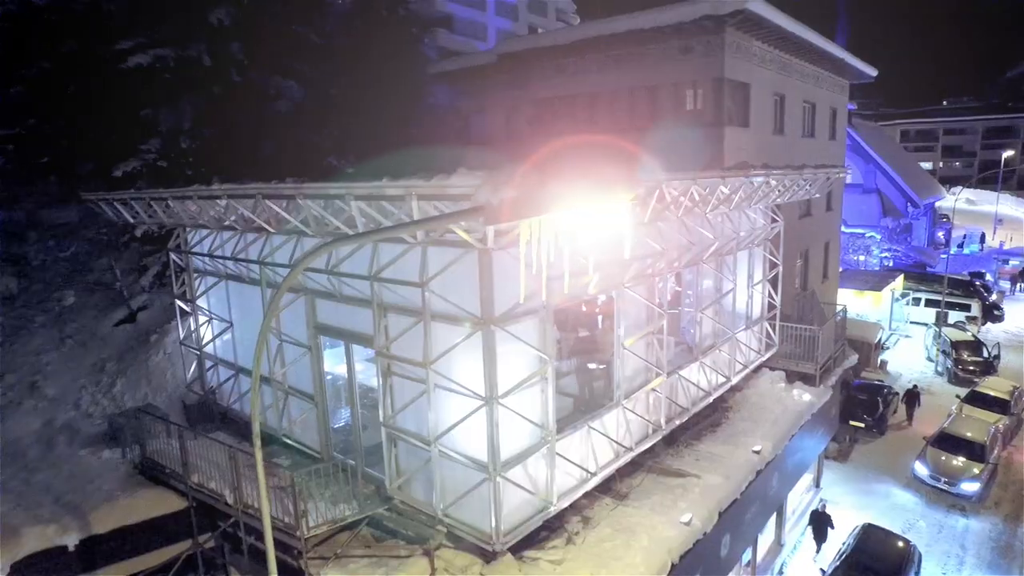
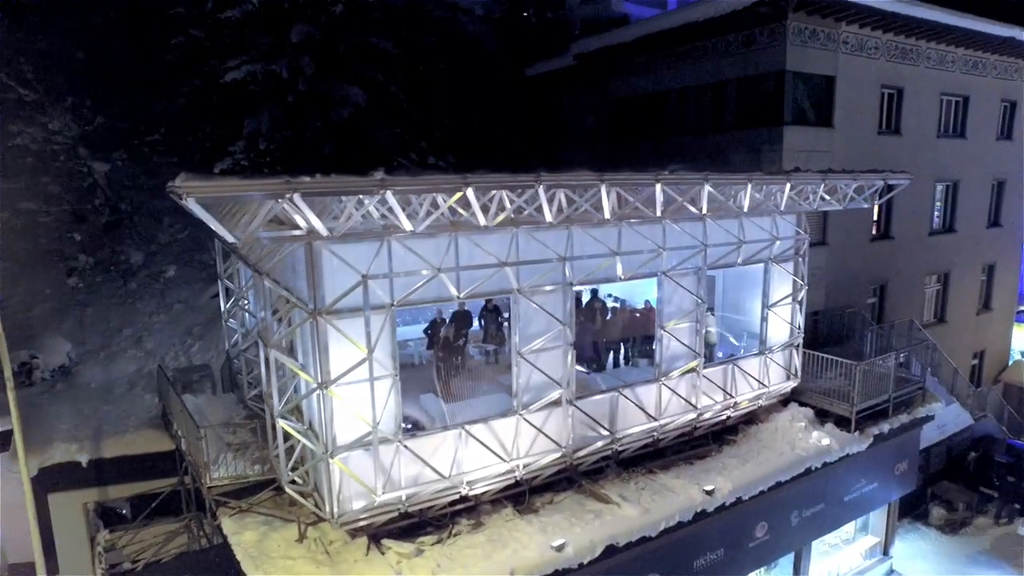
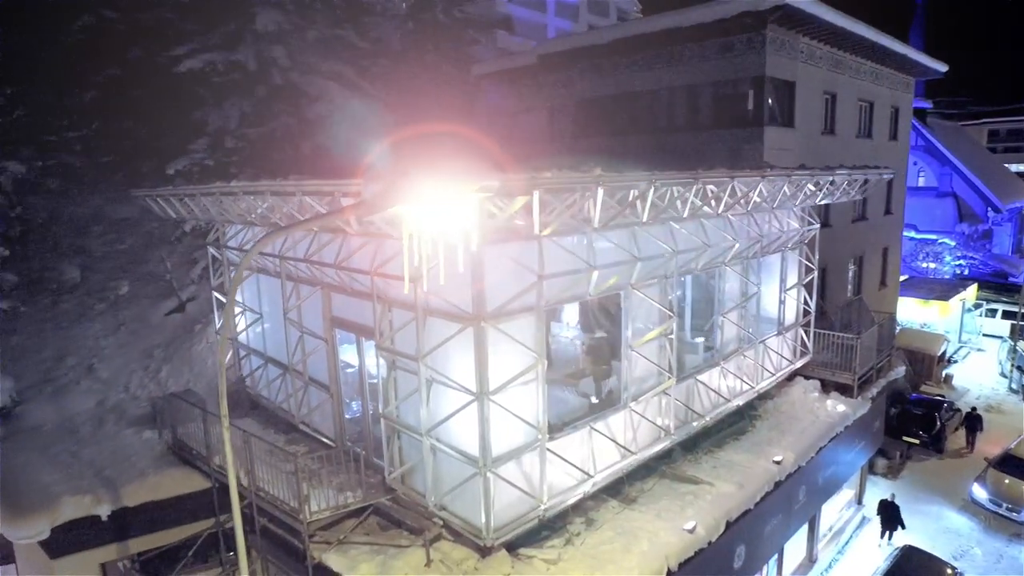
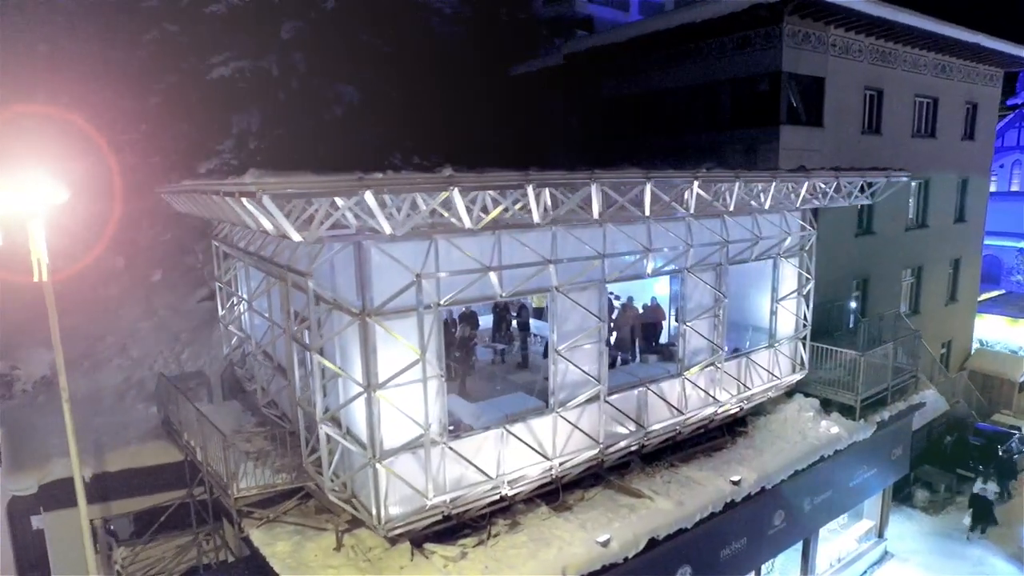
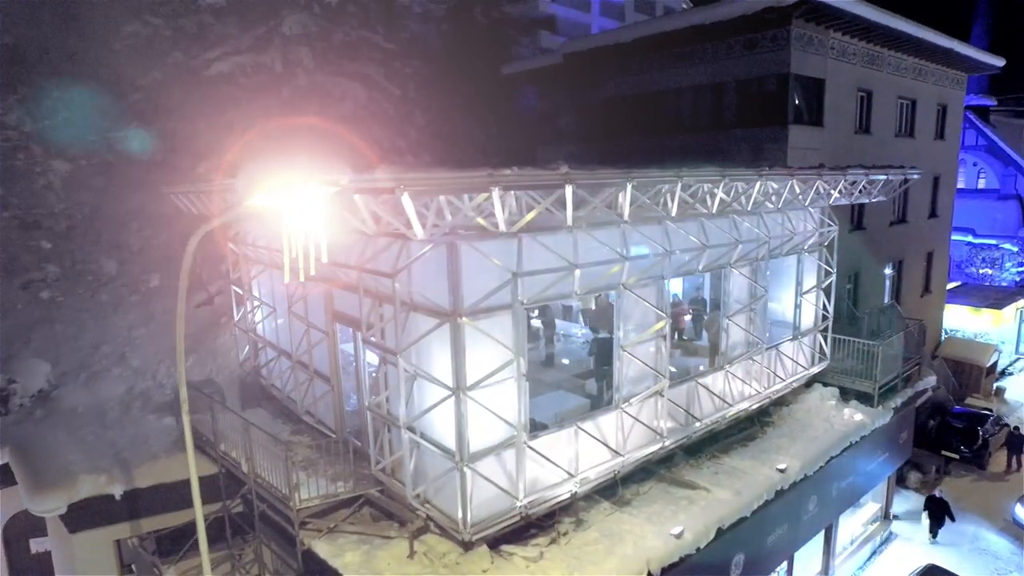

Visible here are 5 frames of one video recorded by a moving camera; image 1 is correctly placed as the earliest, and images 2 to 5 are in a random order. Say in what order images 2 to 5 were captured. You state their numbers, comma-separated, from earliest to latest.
3, 5, 4, 2
